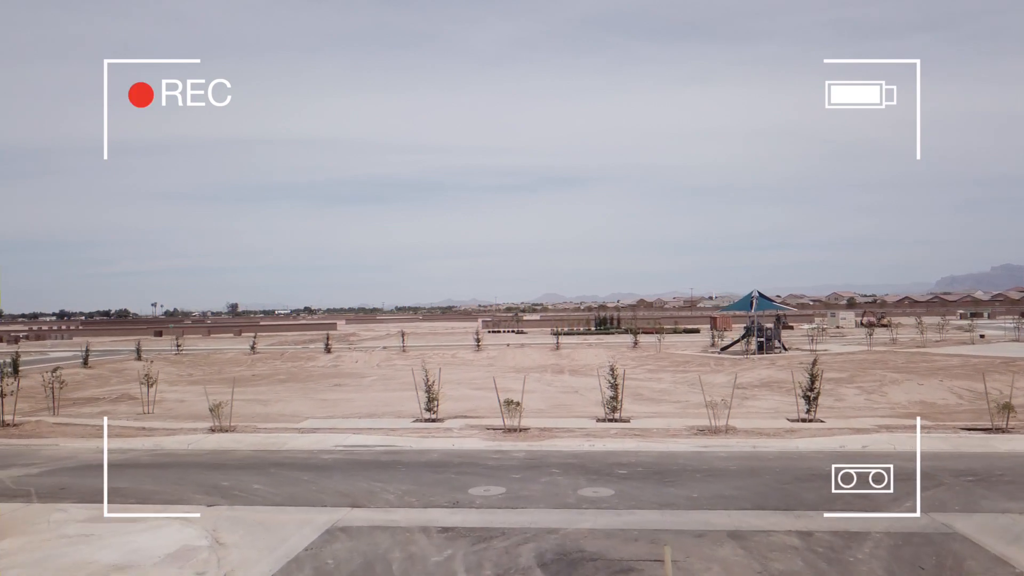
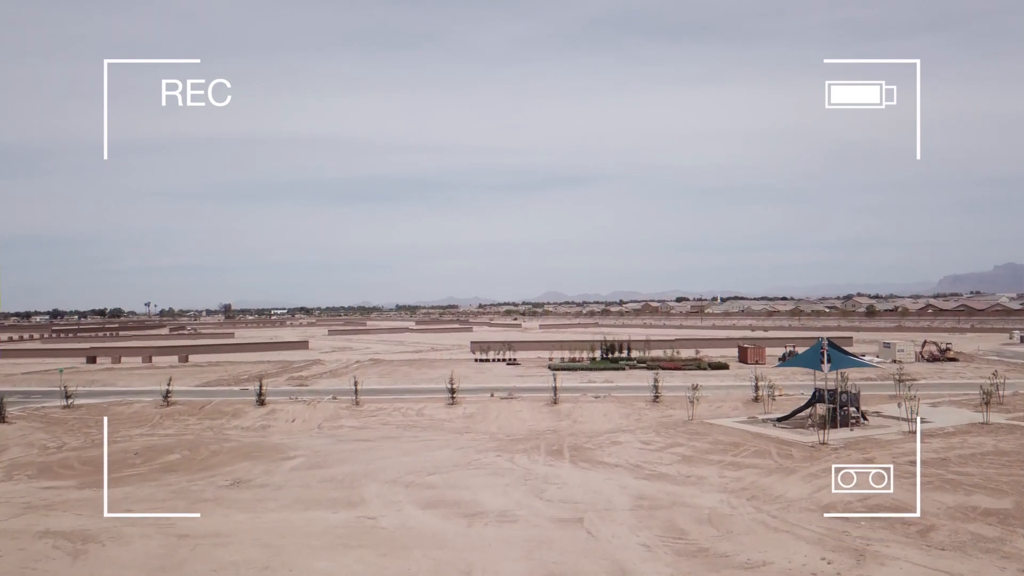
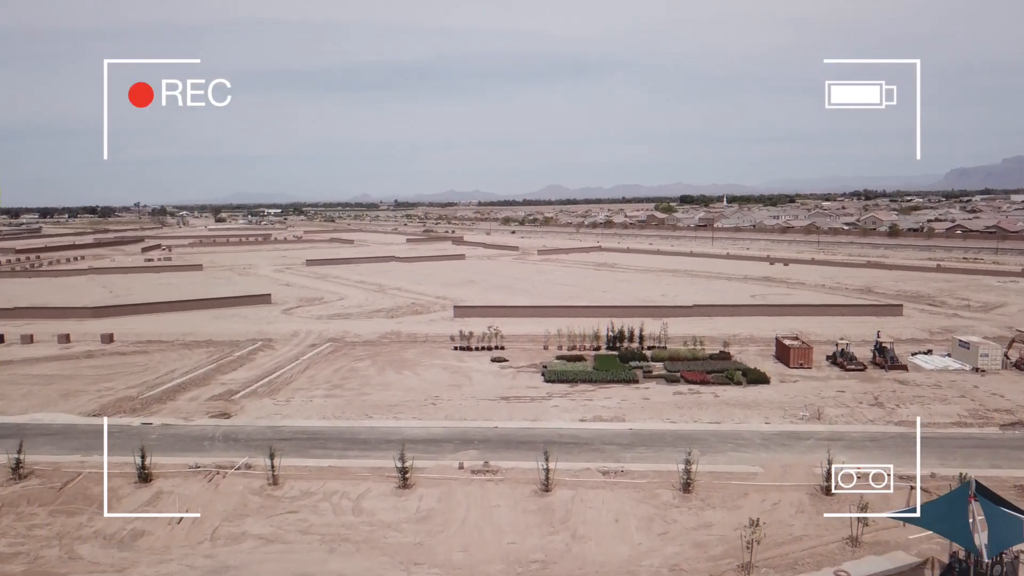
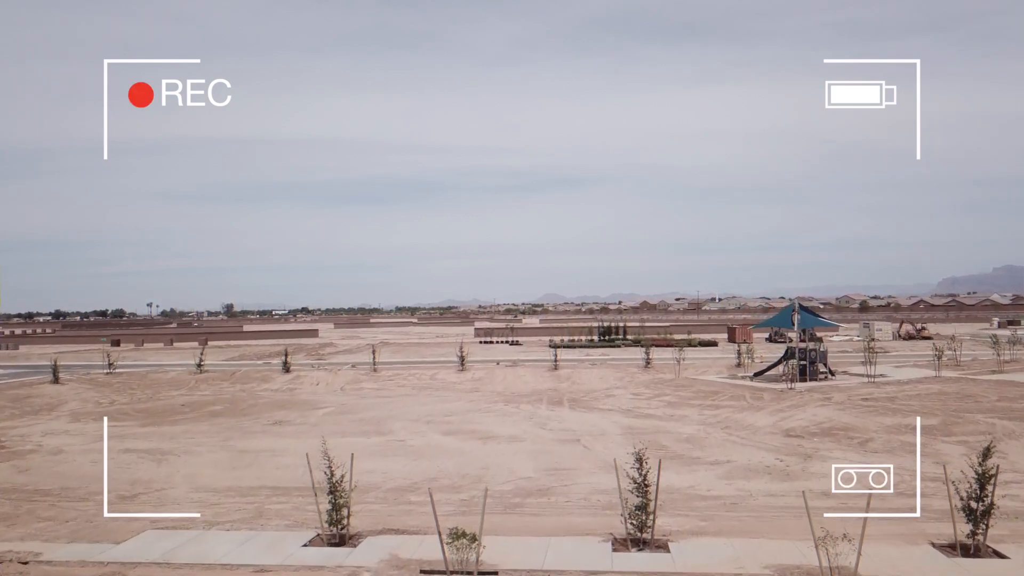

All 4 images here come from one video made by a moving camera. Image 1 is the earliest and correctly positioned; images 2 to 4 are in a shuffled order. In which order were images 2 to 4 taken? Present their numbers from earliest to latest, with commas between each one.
4, 2, 3
